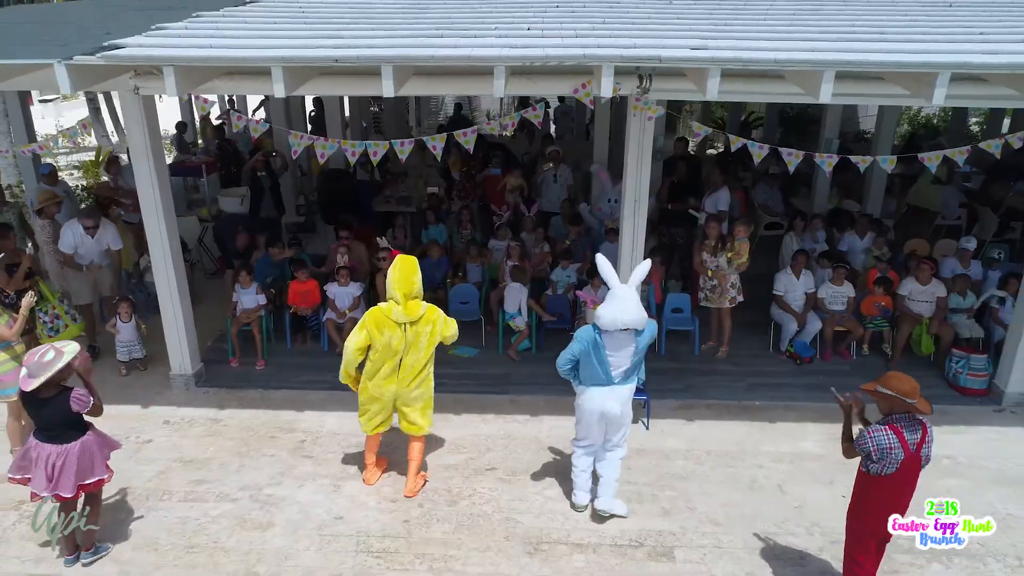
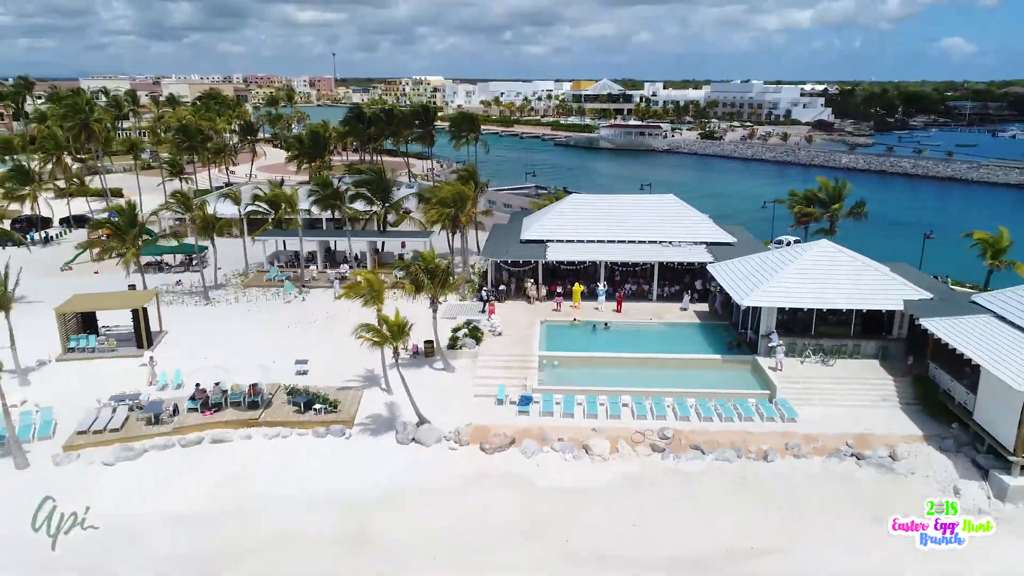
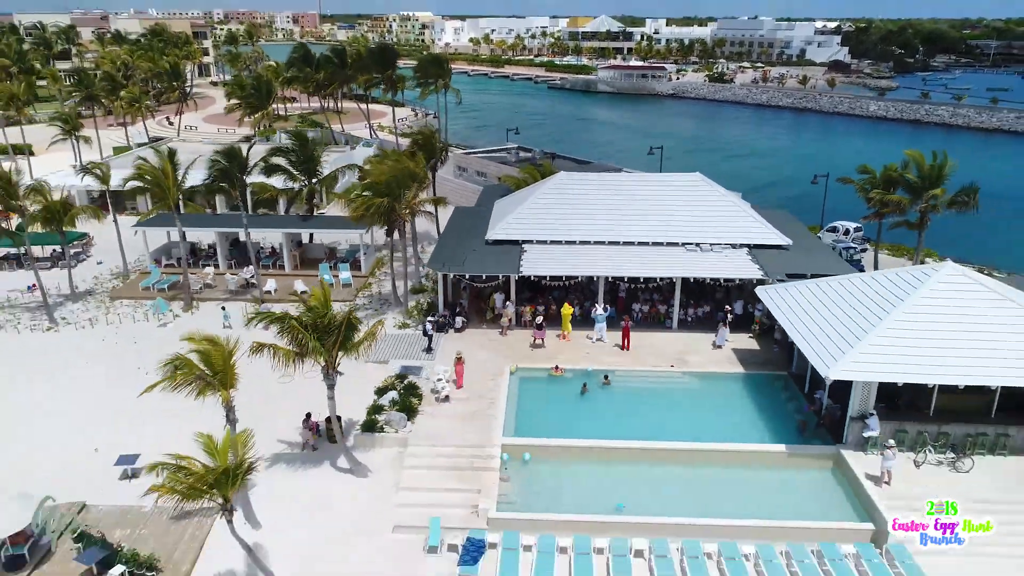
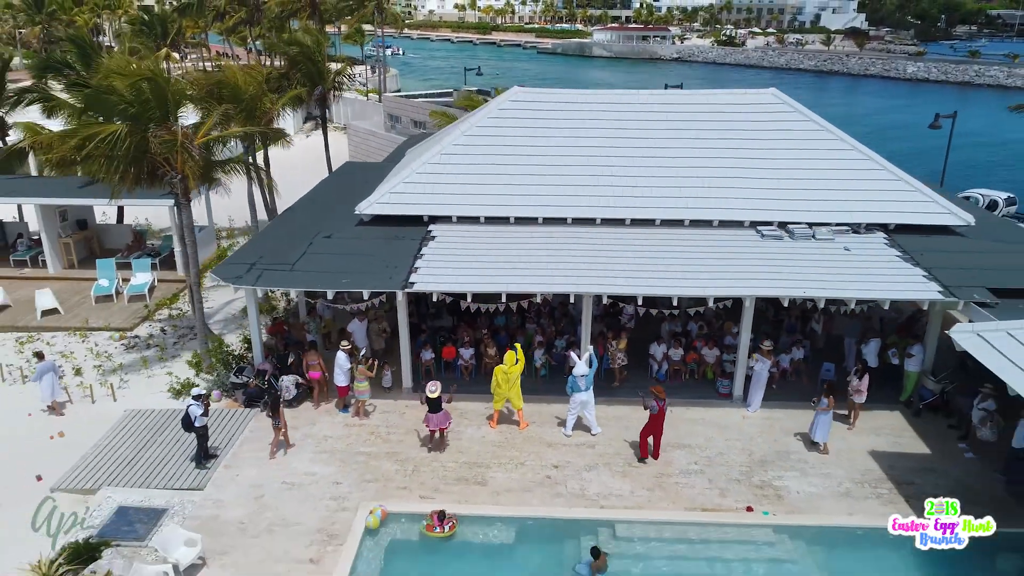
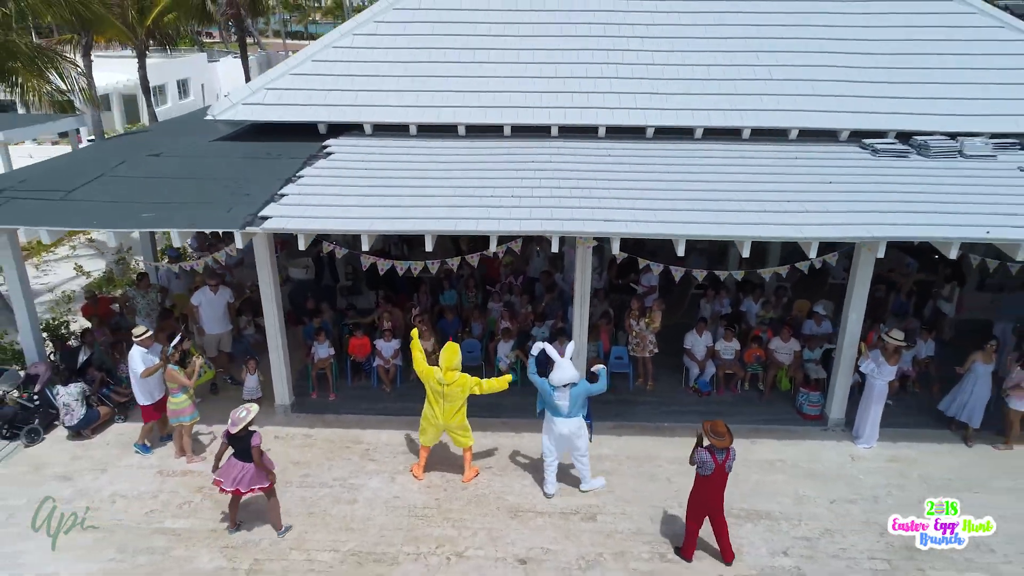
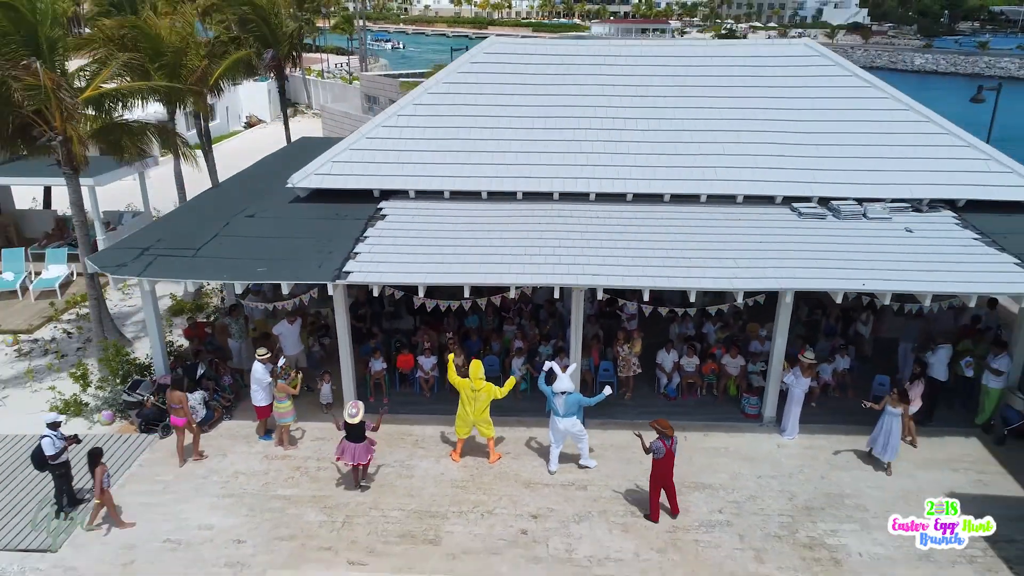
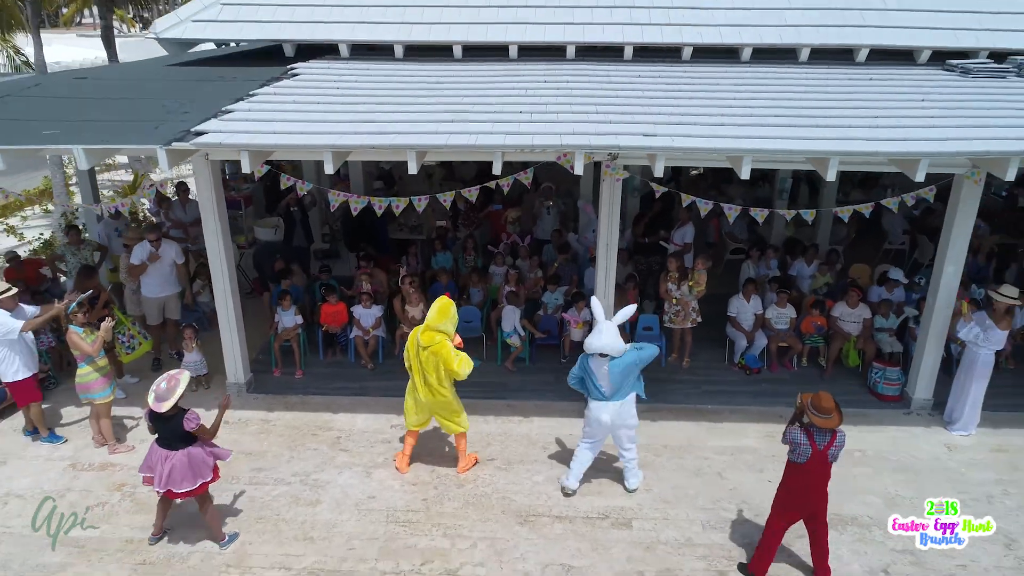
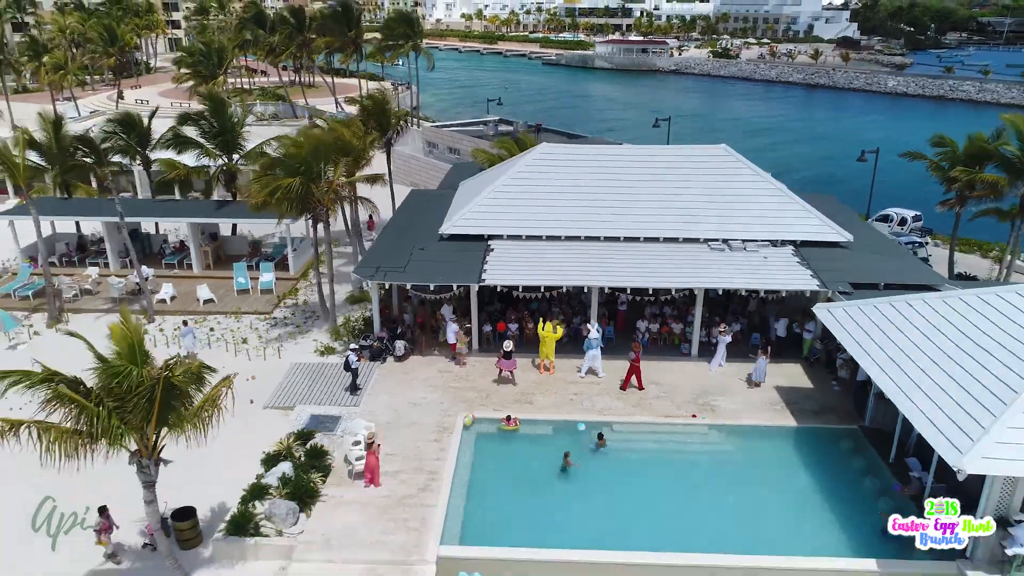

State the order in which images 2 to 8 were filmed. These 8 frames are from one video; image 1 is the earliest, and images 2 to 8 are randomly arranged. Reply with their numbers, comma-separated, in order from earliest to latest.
7, 5, 6, 4, 8, 3, 2
